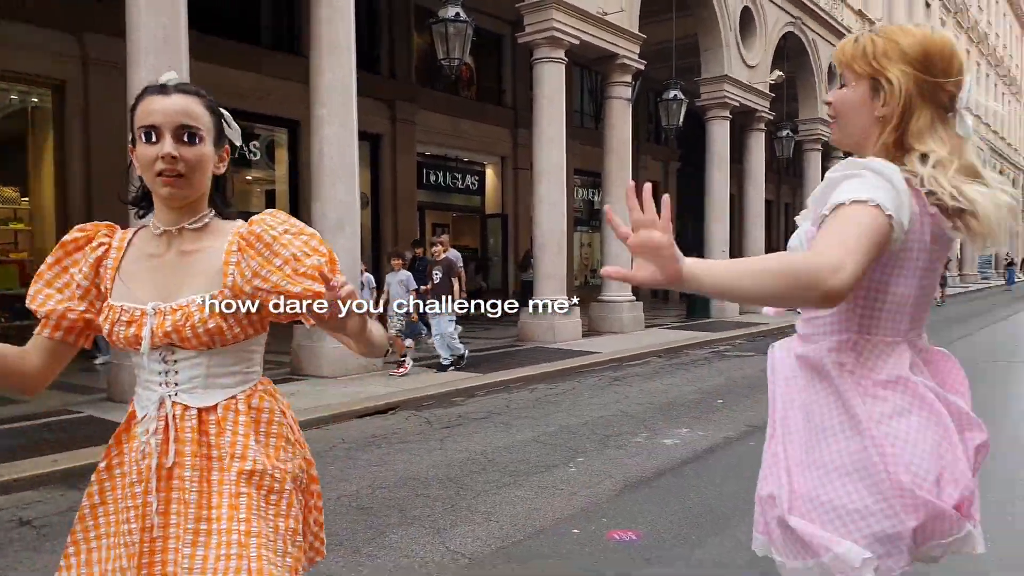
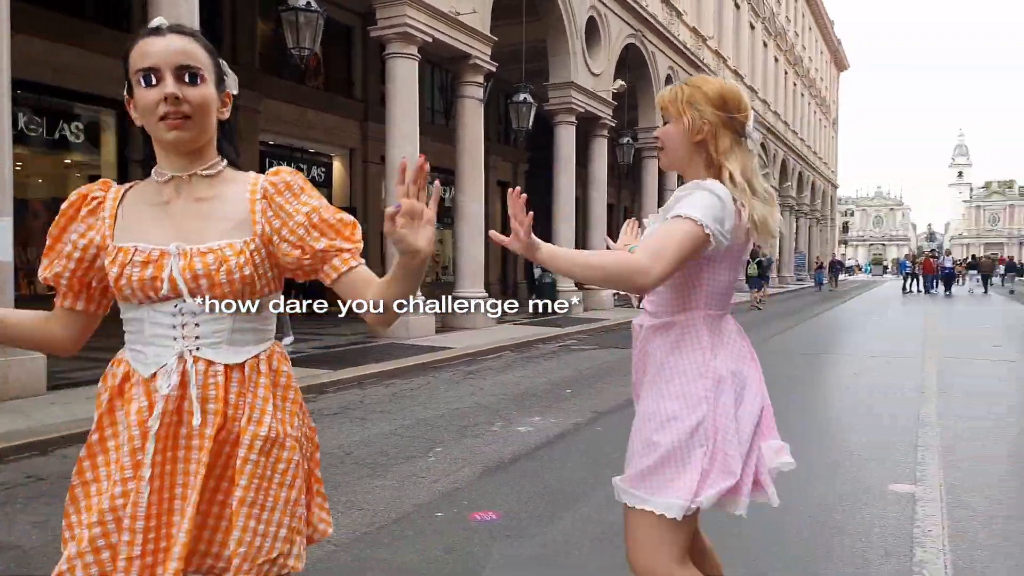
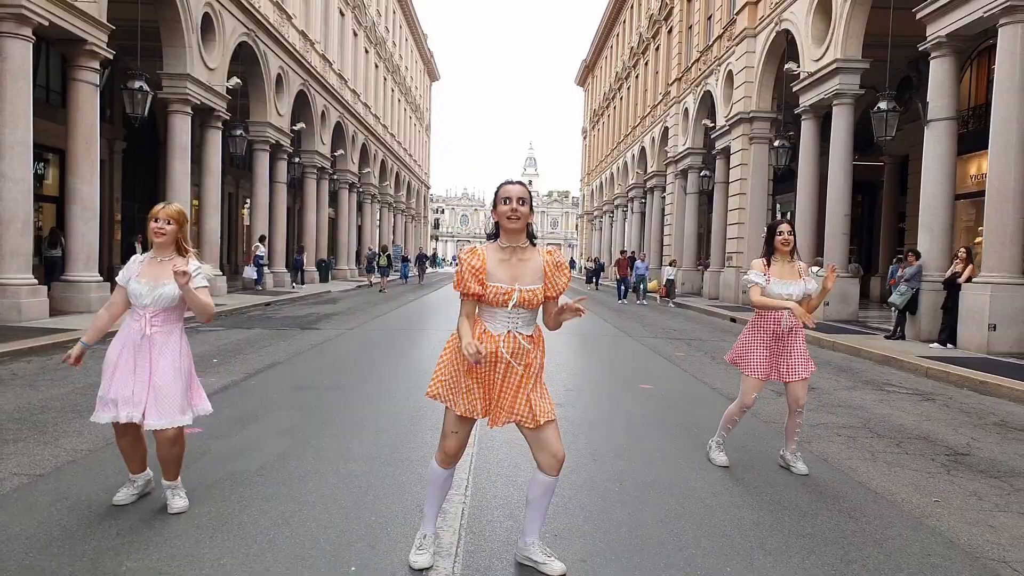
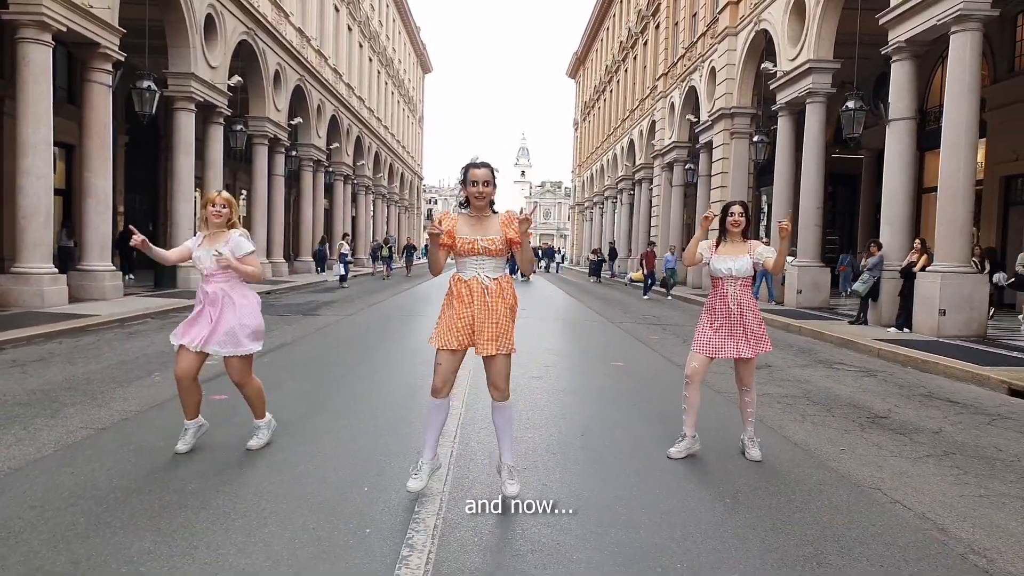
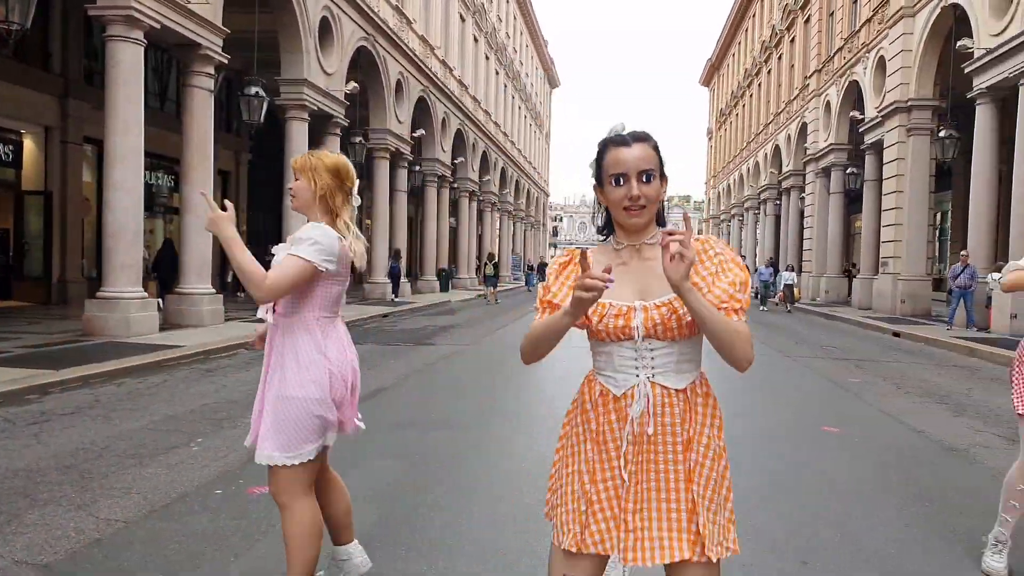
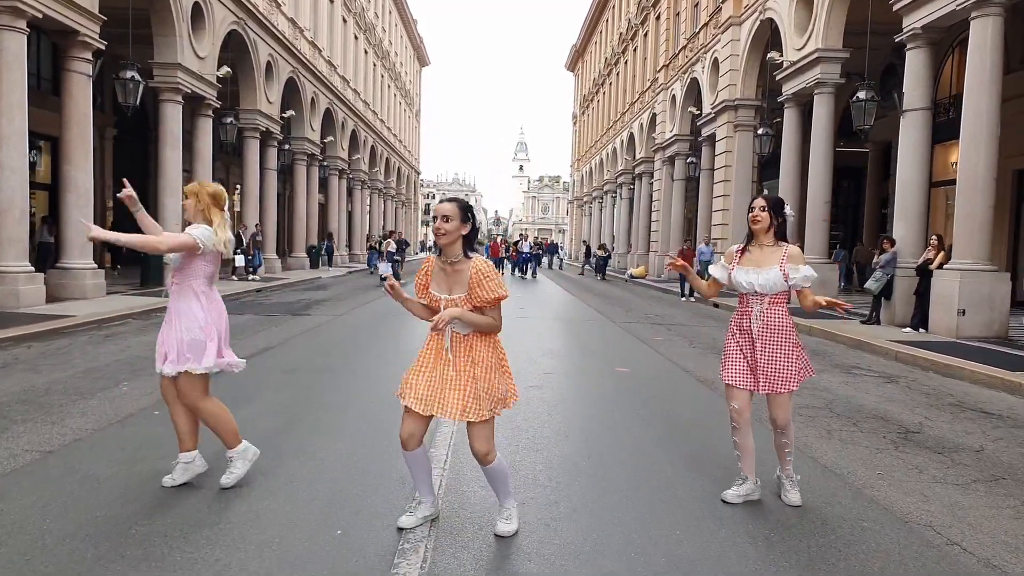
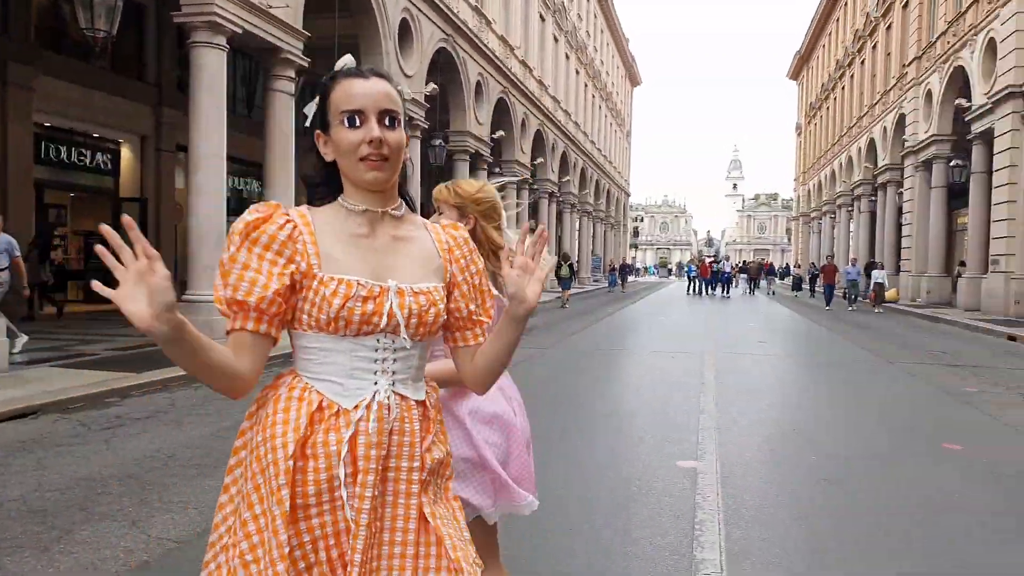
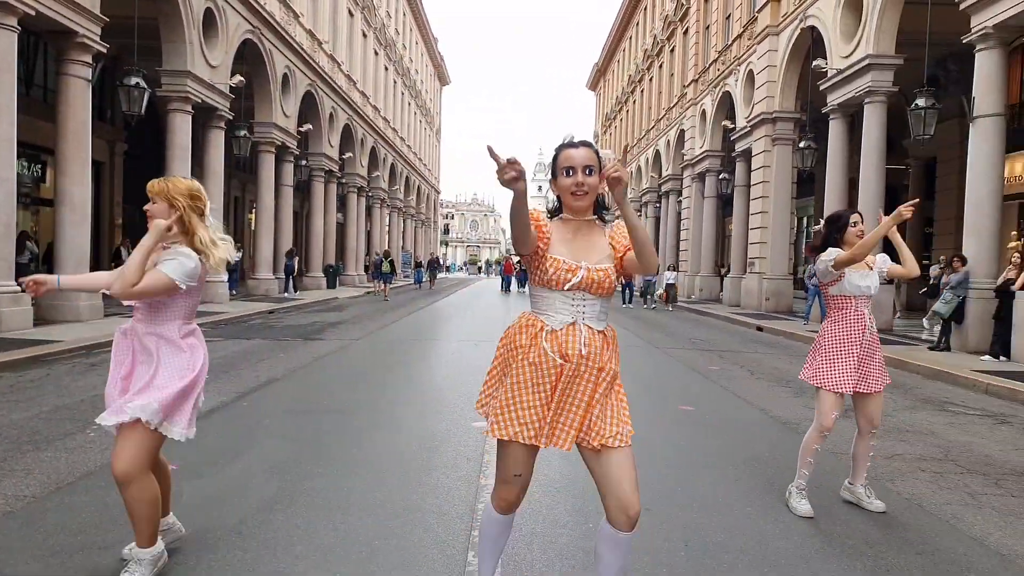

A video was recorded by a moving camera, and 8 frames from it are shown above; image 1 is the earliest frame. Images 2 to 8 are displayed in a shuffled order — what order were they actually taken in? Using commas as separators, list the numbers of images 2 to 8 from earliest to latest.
2, 7, 5, 8, 3, 4, 6
